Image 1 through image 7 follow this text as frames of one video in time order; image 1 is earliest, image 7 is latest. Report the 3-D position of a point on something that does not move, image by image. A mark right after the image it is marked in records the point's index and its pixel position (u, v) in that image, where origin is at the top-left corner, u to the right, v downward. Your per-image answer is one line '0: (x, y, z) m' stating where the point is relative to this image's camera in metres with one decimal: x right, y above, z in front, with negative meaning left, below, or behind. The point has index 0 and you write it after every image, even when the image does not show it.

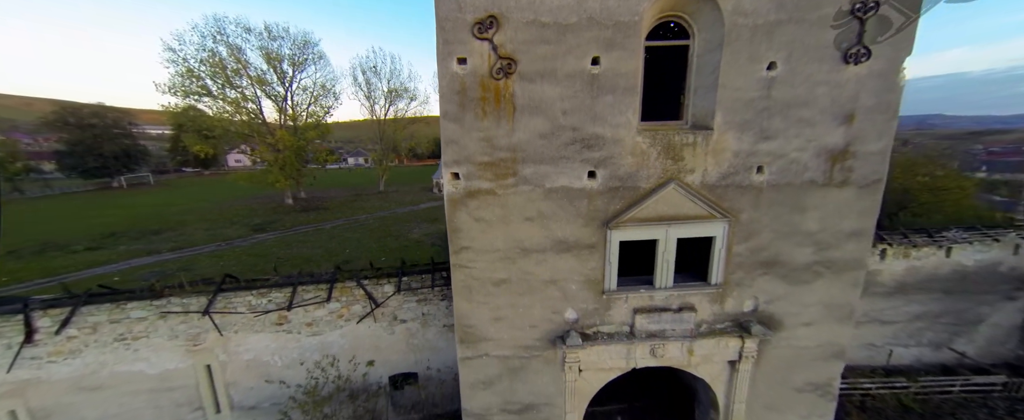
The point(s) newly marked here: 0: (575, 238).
0: (+0.8, -0.4, +3.9) m
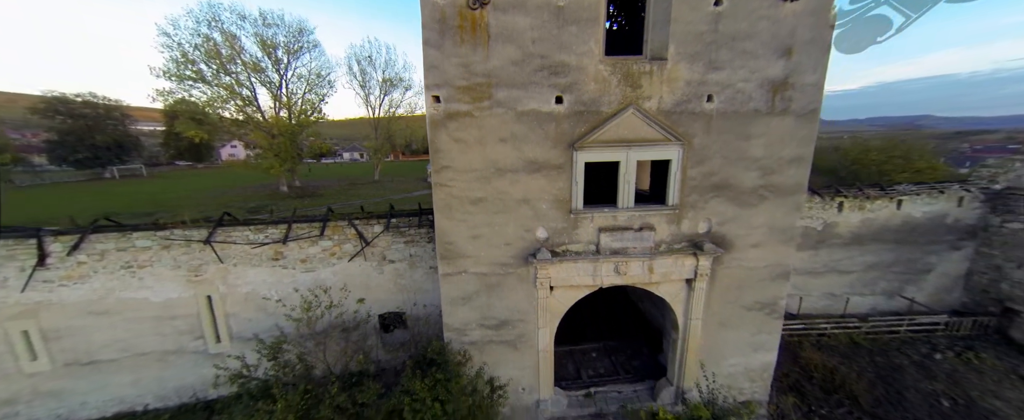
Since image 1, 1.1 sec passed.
0: (+0.5, +0.8, +4.3) m
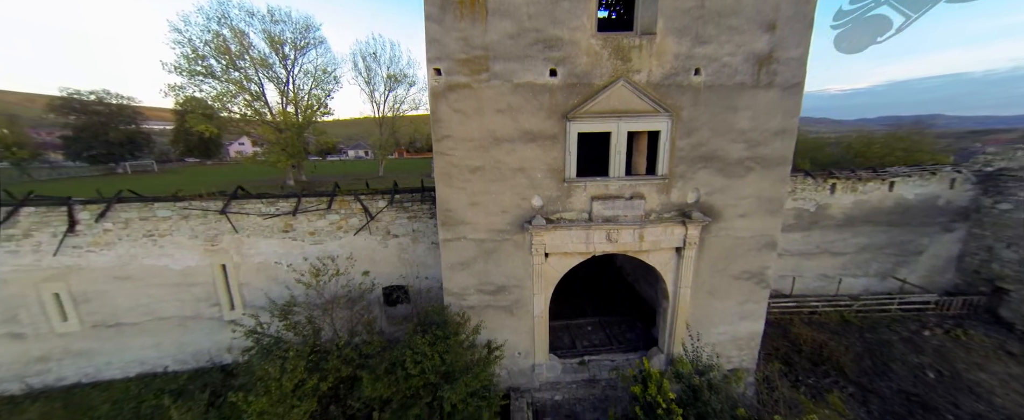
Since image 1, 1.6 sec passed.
0: (+0.4, +1.3, +4.5) m
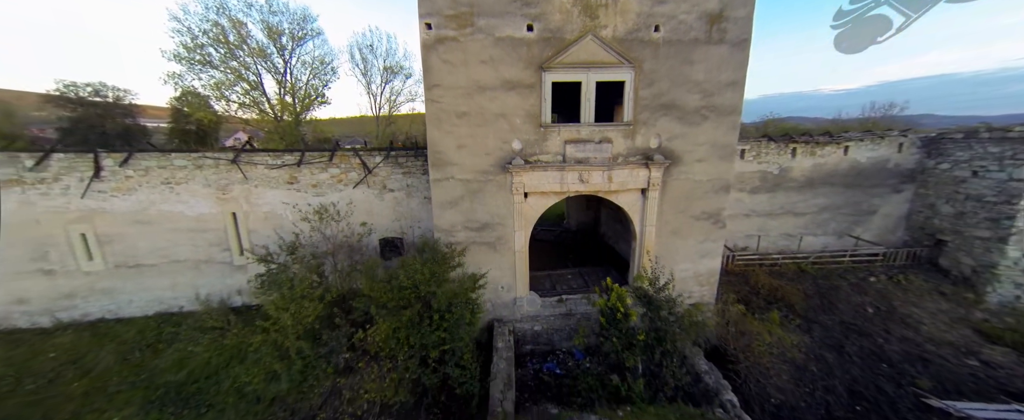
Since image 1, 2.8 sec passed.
0: (+0.1, +2.3, +5.2) m
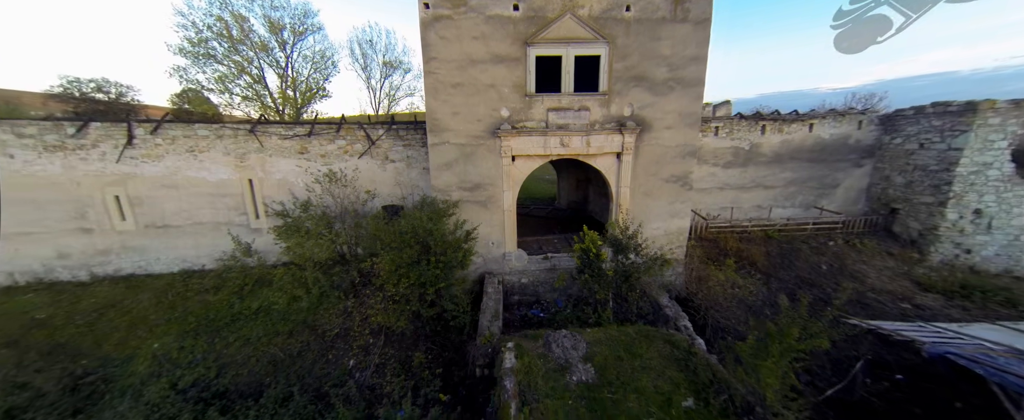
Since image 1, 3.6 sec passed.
0: (-0.1, +3.2, +5.9) m
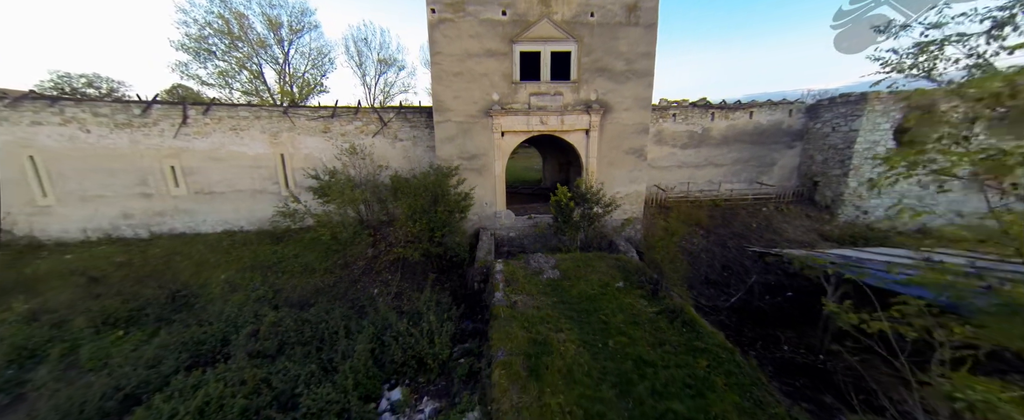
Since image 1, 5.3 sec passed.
0: (-0.4, +4.1, +7.4) m
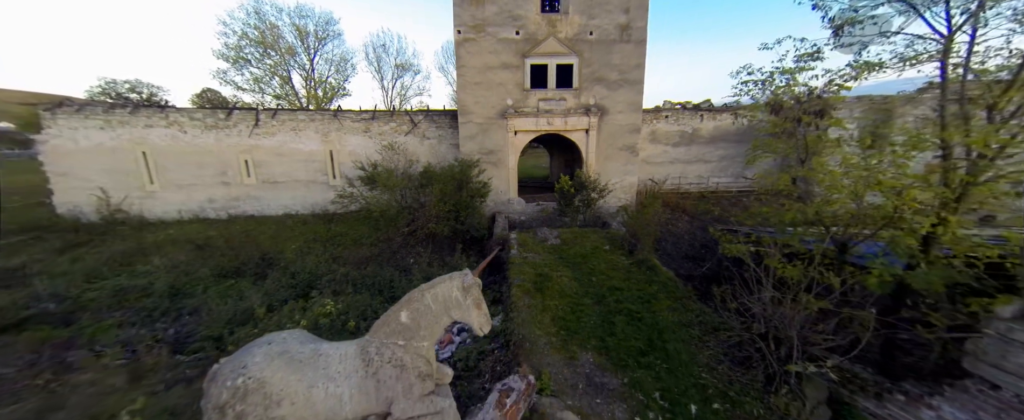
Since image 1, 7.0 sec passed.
0: (0.0, +4.5, +9.0) m
